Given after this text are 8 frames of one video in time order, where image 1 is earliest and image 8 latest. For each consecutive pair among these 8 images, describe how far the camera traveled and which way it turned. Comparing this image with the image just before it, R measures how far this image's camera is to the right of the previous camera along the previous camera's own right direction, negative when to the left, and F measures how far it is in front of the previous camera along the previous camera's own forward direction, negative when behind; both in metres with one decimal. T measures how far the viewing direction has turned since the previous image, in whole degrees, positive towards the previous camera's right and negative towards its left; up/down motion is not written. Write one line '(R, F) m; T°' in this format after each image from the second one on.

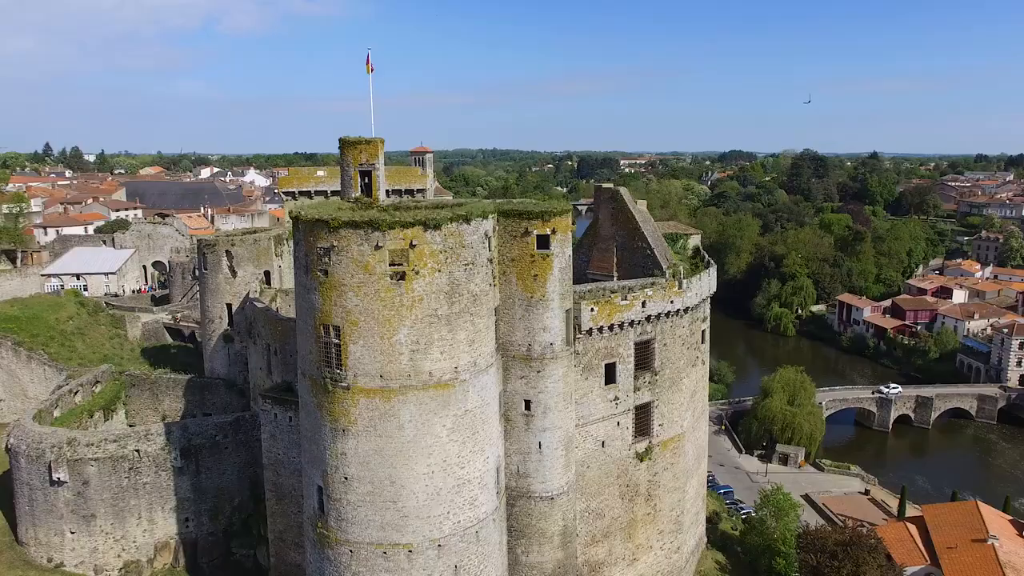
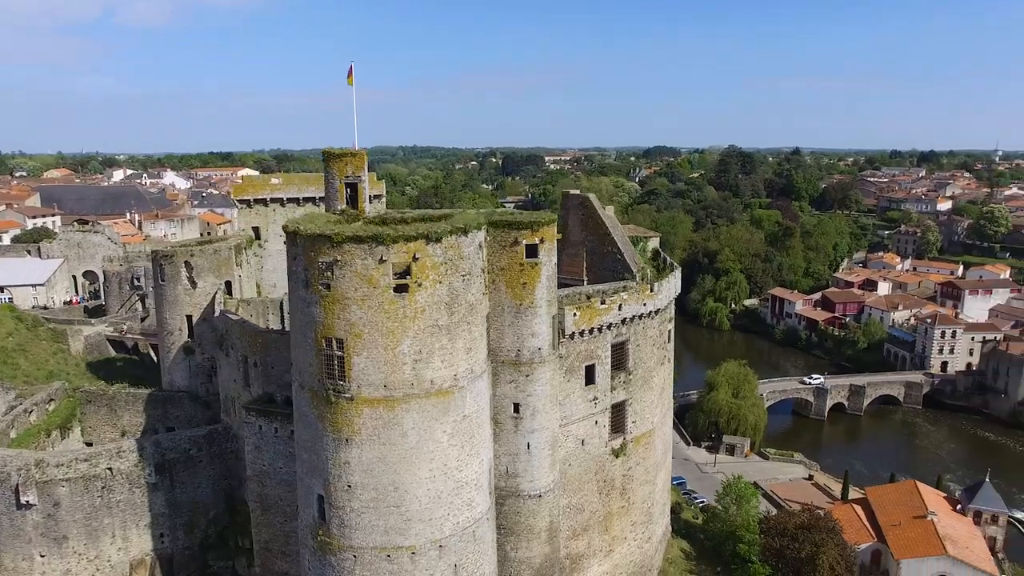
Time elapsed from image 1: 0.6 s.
(-1.3, -0.5) m; +5°
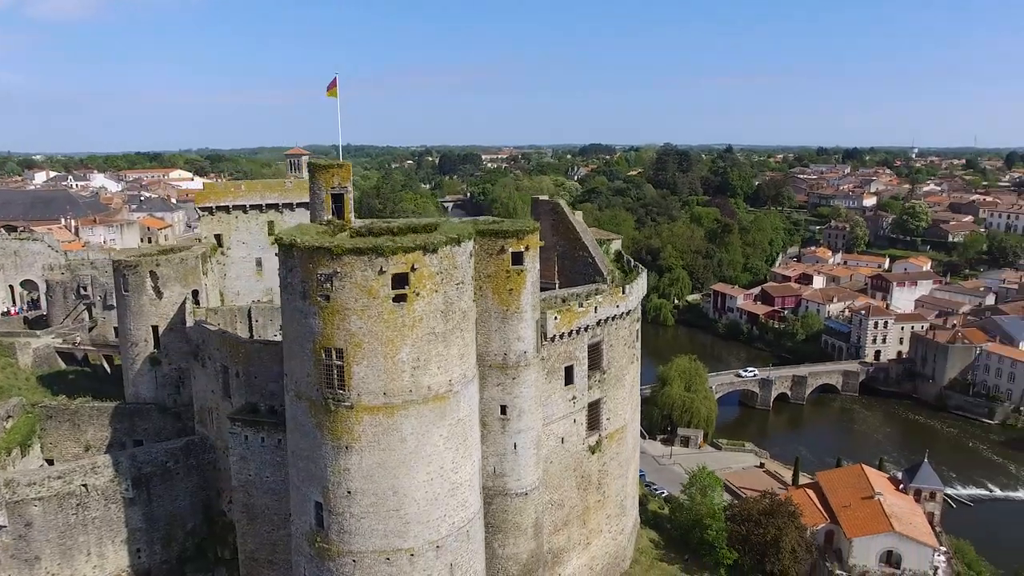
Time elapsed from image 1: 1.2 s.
(-1.1, -0.5) m; +5°
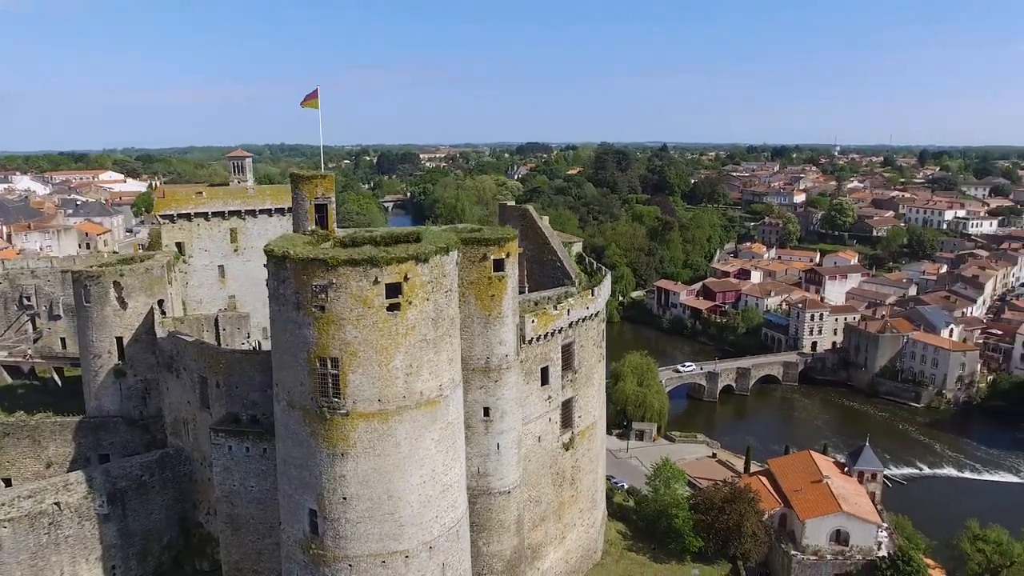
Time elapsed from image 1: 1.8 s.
(-1.0, -0.6) m; +5°
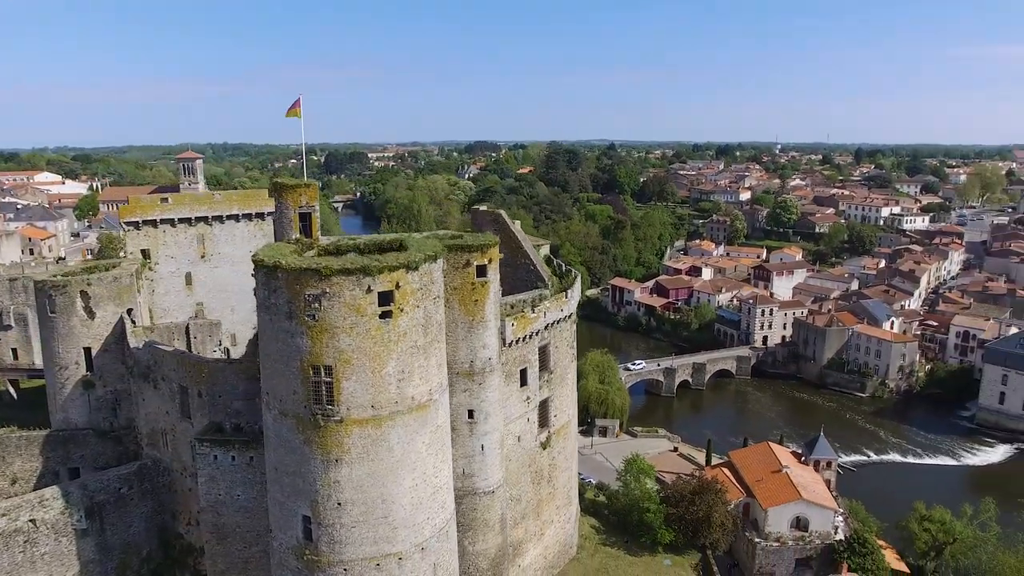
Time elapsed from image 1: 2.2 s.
(-0.8, -0.5) m; +4°
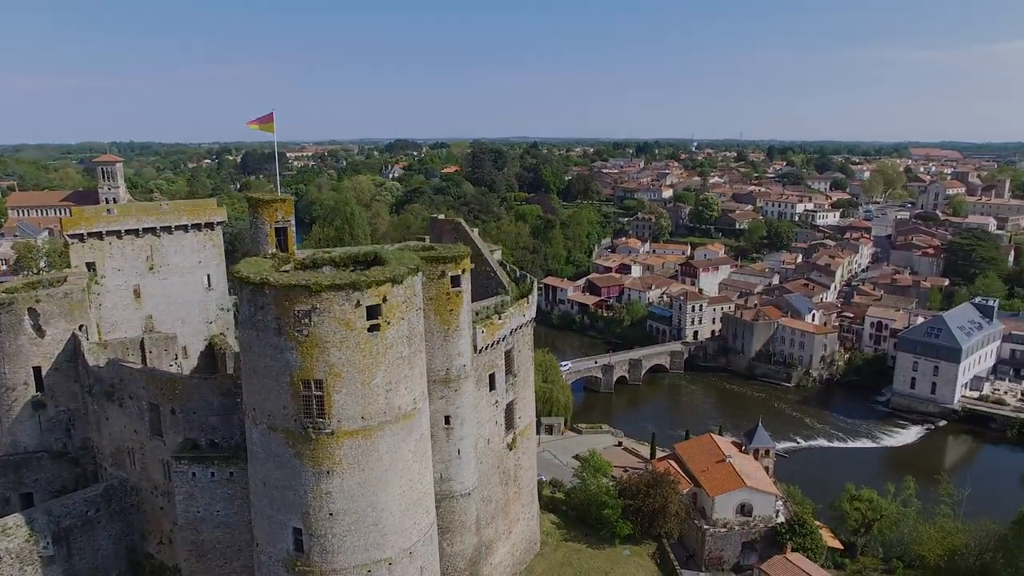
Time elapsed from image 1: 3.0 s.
(-1.3, -0.7) m; +6°
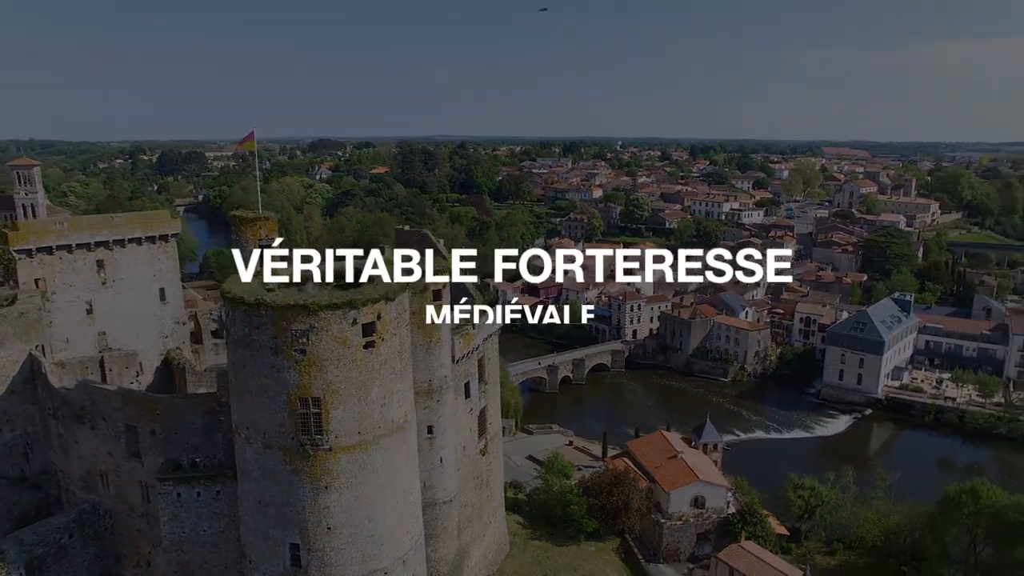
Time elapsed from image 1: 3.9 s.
(-1.4, -0.6) m; +6°
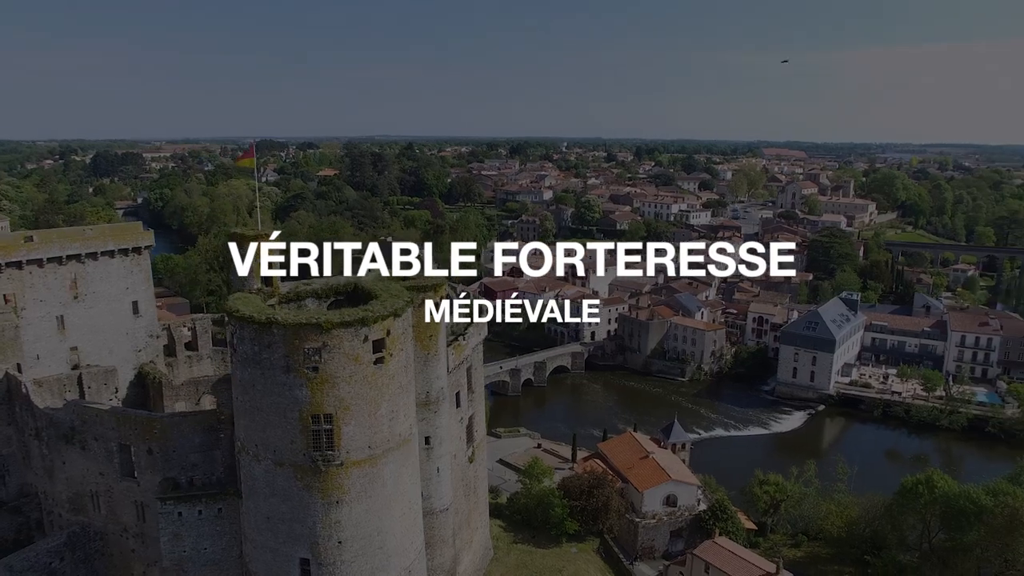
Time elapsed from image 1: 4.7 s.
(-1.3, -0.5) m; +4°
